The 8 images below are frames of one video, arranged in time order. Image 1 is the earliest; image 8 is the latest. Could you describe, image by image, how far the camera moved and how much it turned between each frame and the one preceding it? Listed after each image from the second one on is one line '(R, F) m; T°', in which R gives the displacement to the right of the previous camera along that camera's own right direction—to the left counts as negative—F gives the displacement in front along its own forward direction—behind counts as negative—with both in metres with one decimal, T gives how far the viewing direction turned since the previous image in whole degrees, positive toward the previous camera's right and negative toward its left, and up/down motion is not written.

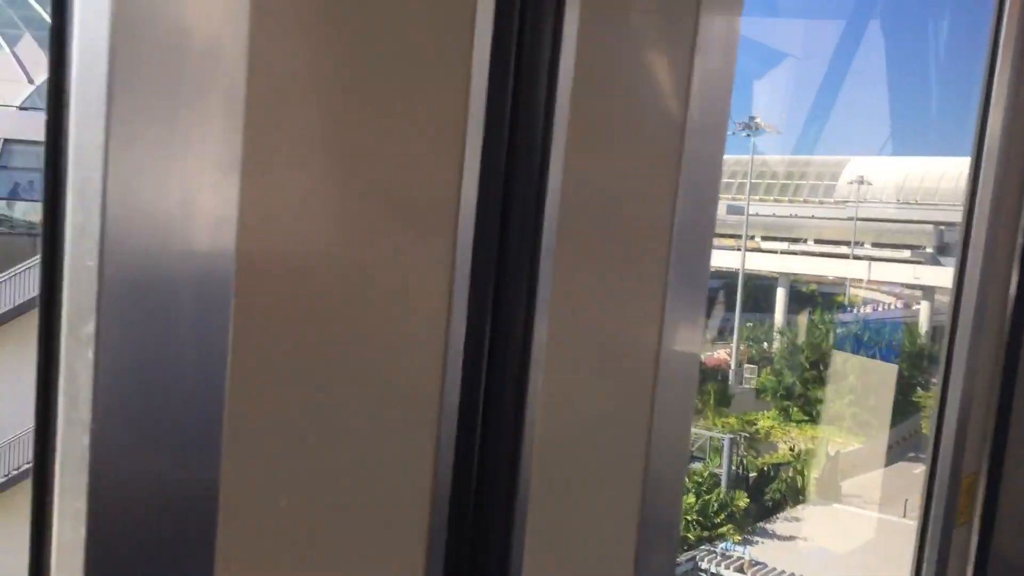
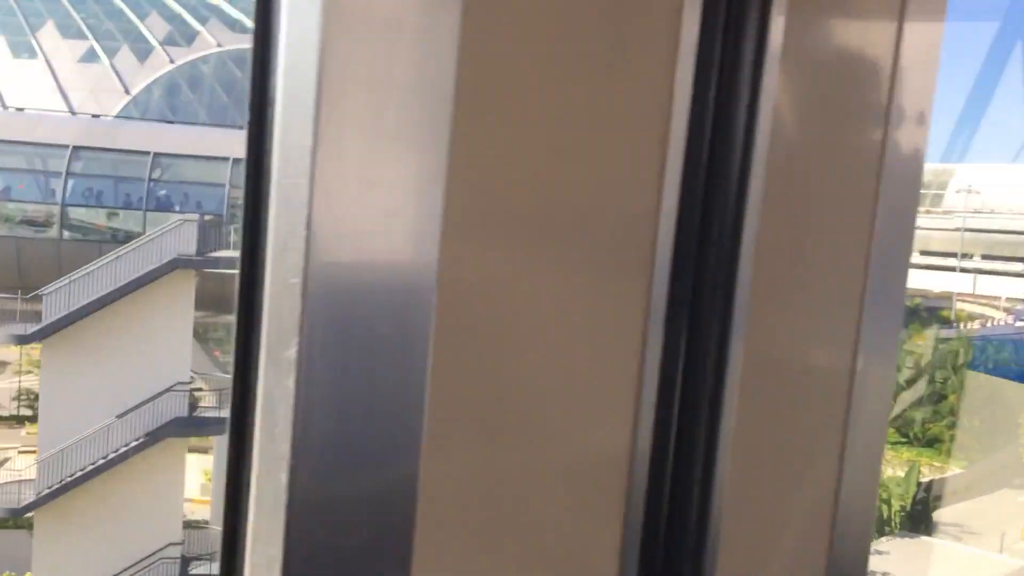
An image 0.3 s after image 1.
(-0.5, +0.3) m; -5°
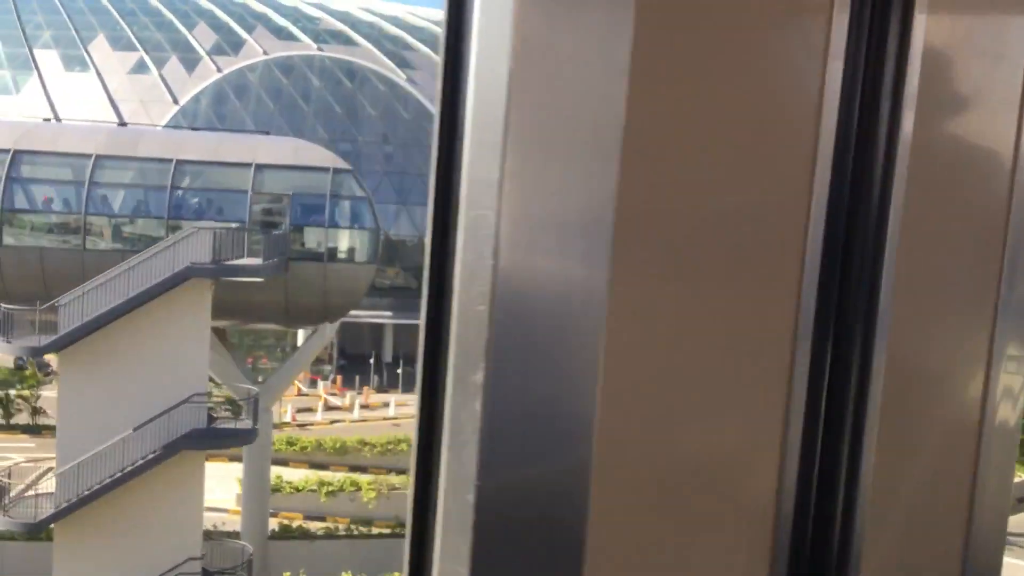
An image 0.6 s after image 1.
(-0.2, +0.4) m; -3°
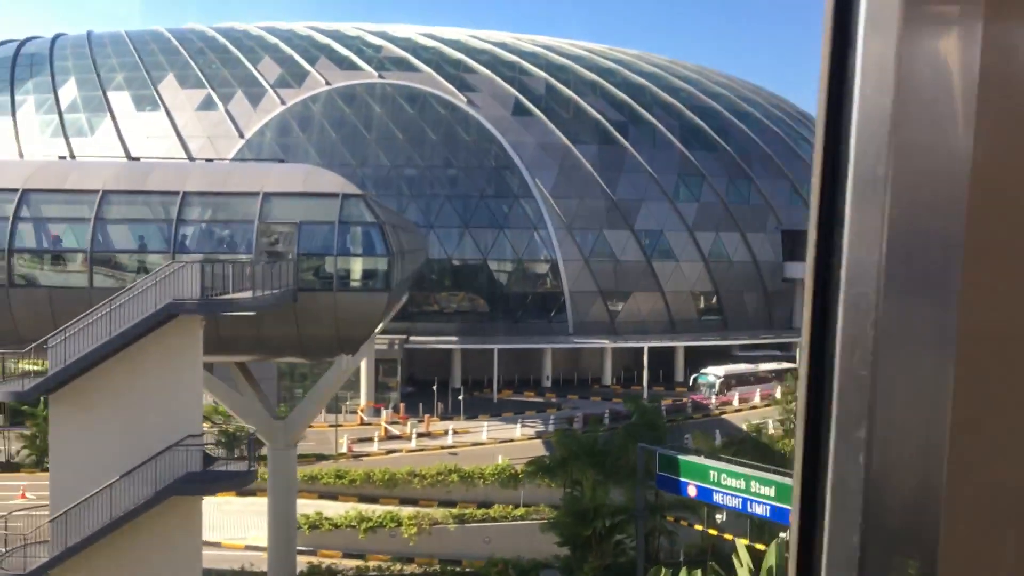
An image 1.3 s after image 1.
(+0.9, +1.0) m; -6°
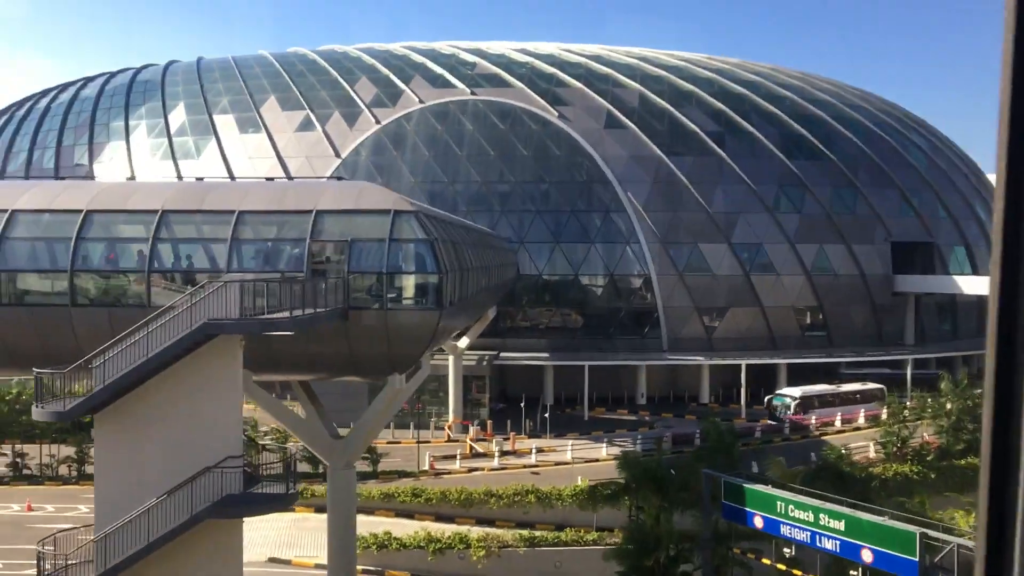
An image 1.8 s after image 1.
(+0.7, +0.7) m; -8°
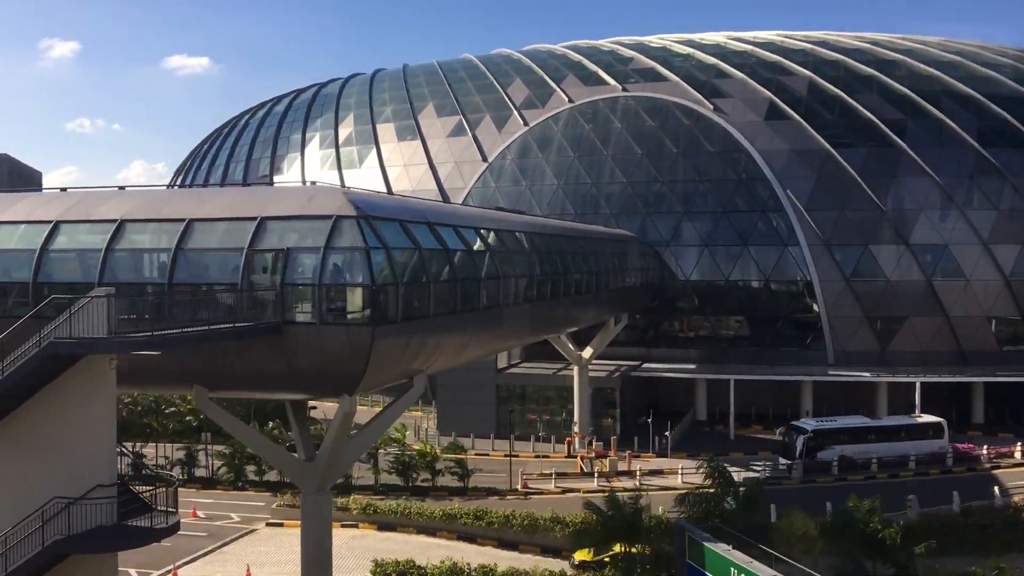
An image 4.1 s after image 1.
(+3.6, +2.3) m; -15°
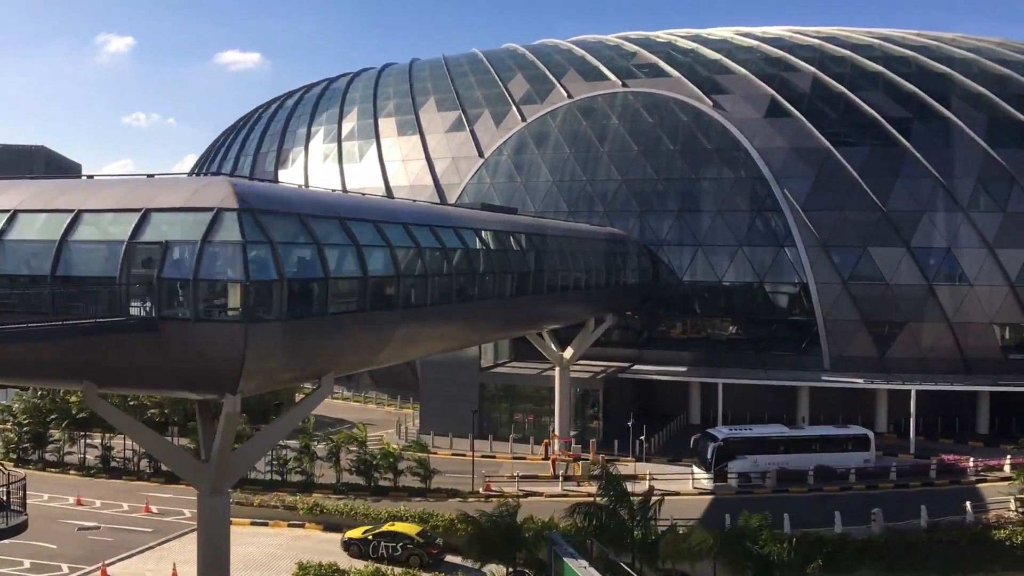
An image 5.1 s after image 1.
(+2.1, +0.6) m; -2°
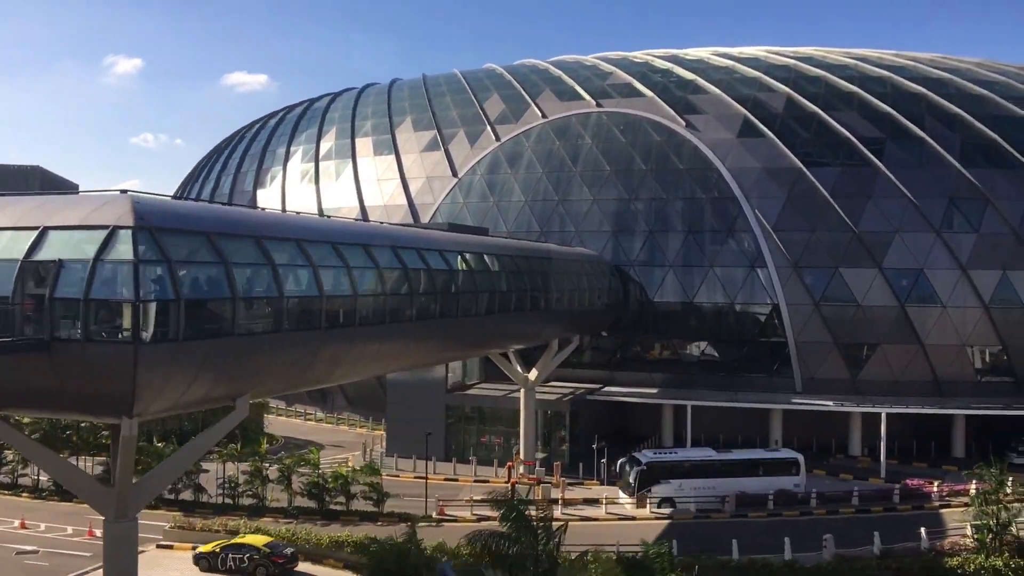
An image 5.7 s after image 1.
(+1.3, +0.3) m; 0°
